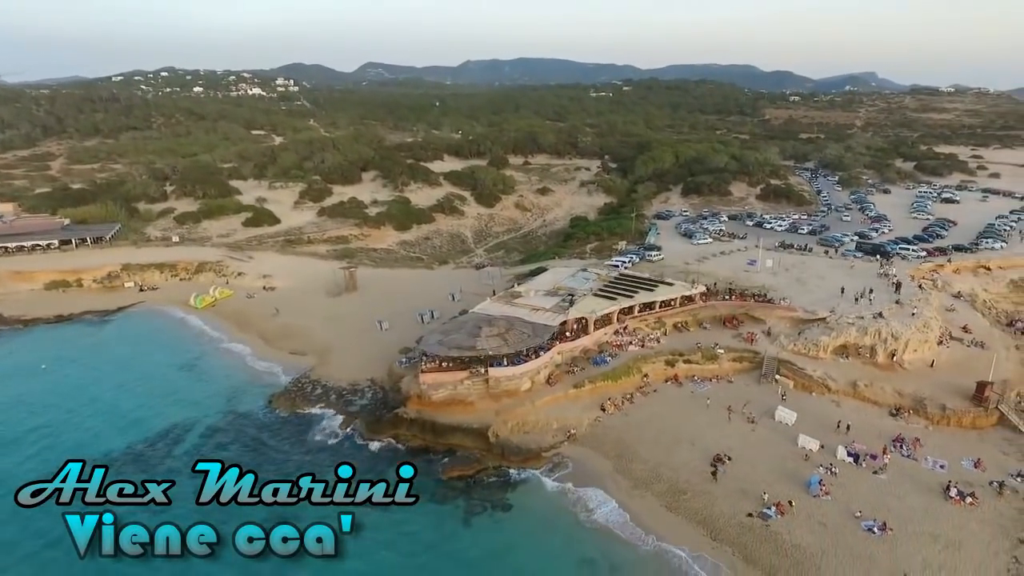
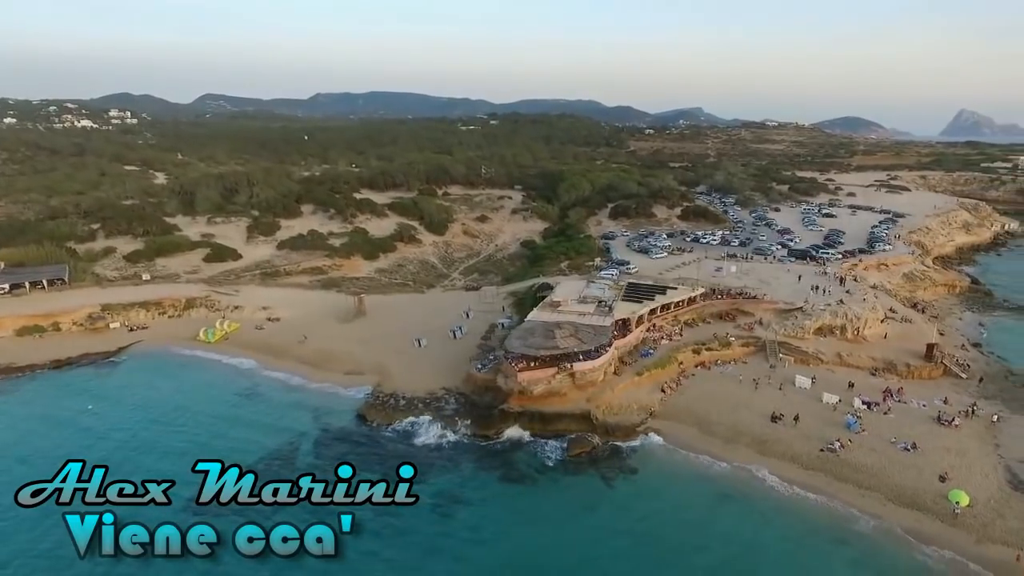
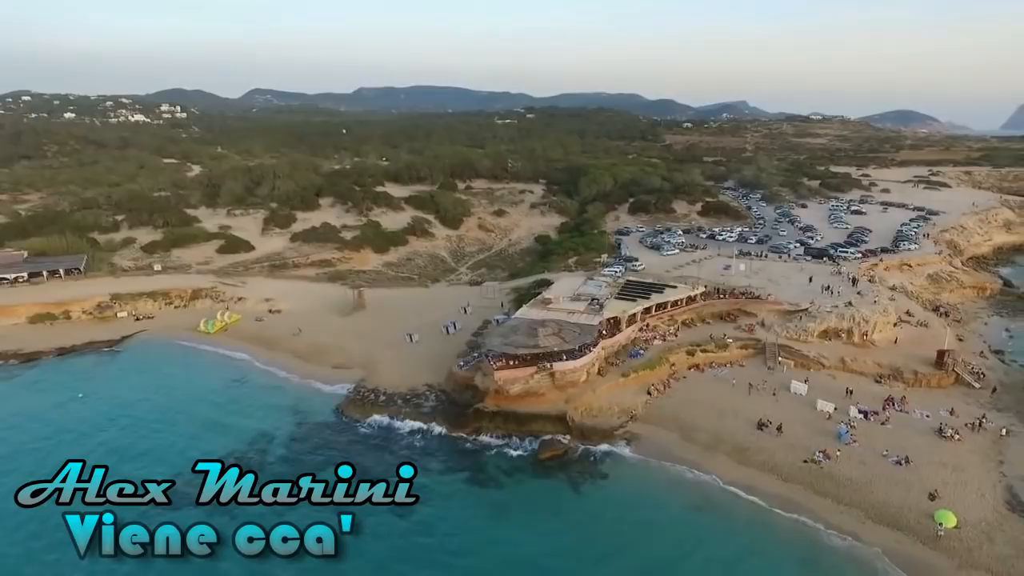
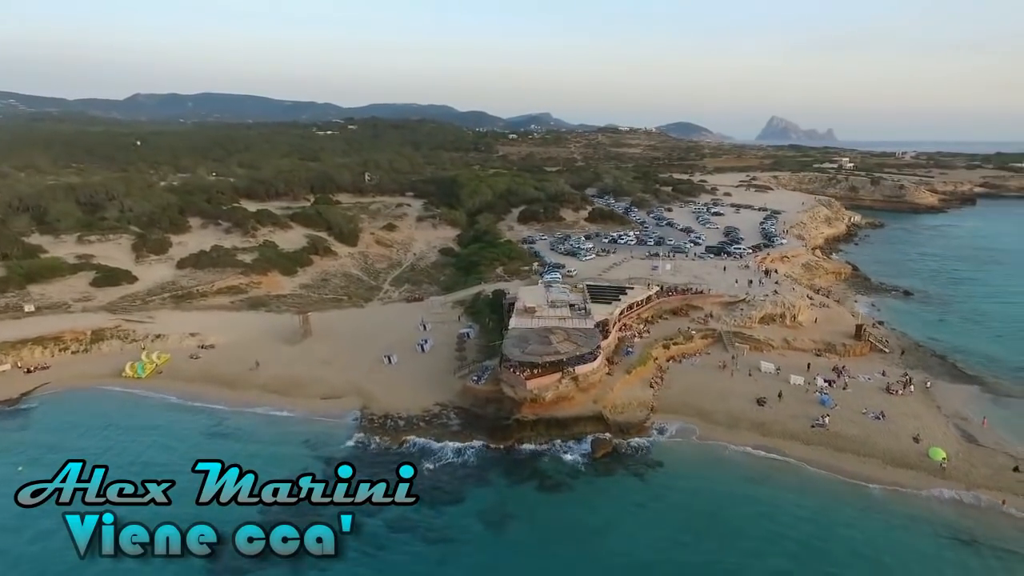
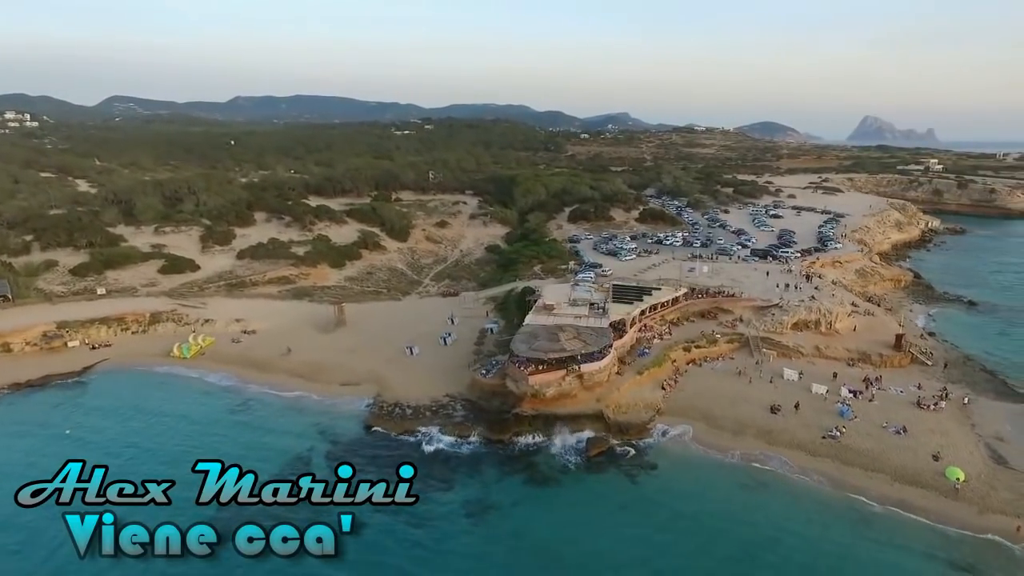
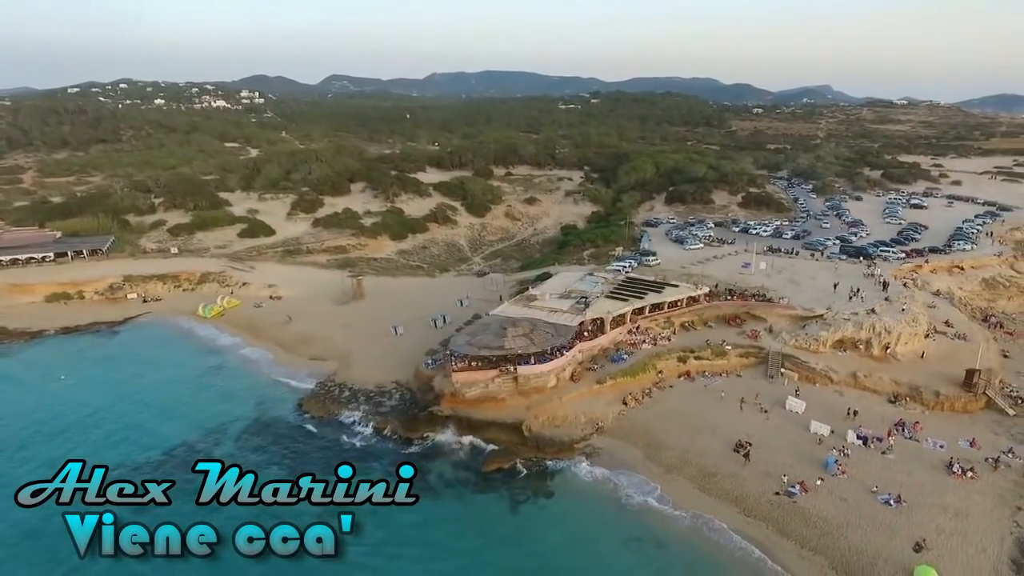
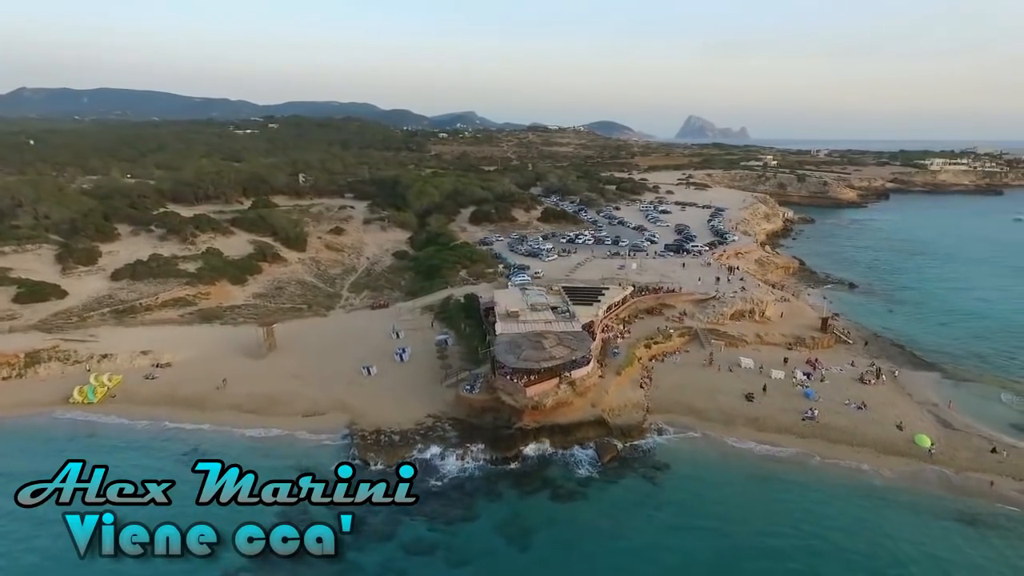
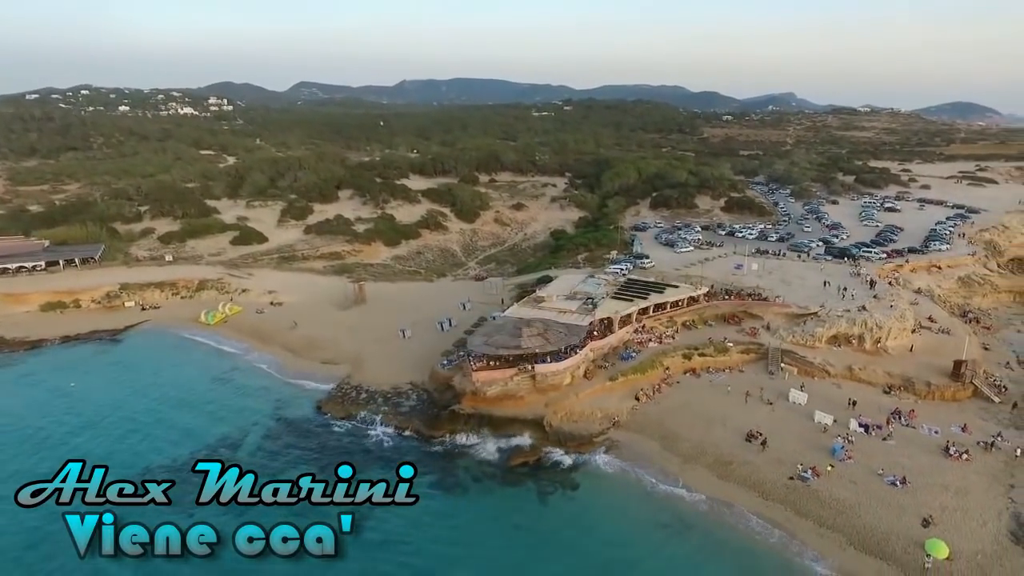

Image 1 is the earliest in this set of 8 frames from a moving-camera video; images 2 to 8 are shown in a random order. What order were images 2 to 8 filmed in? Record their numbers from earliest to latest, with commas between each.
6, 8, 3, 2, 5, 4, 7
